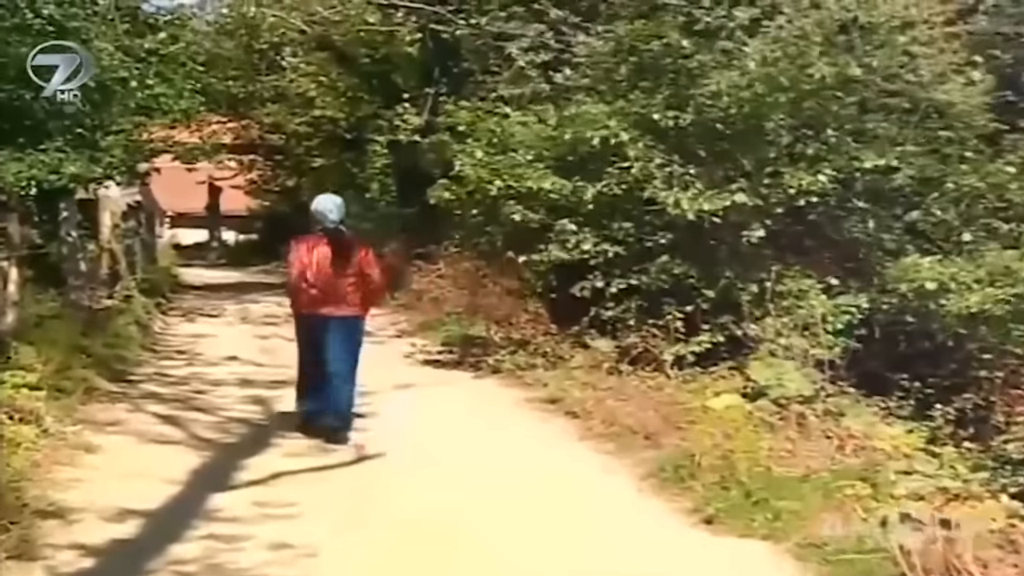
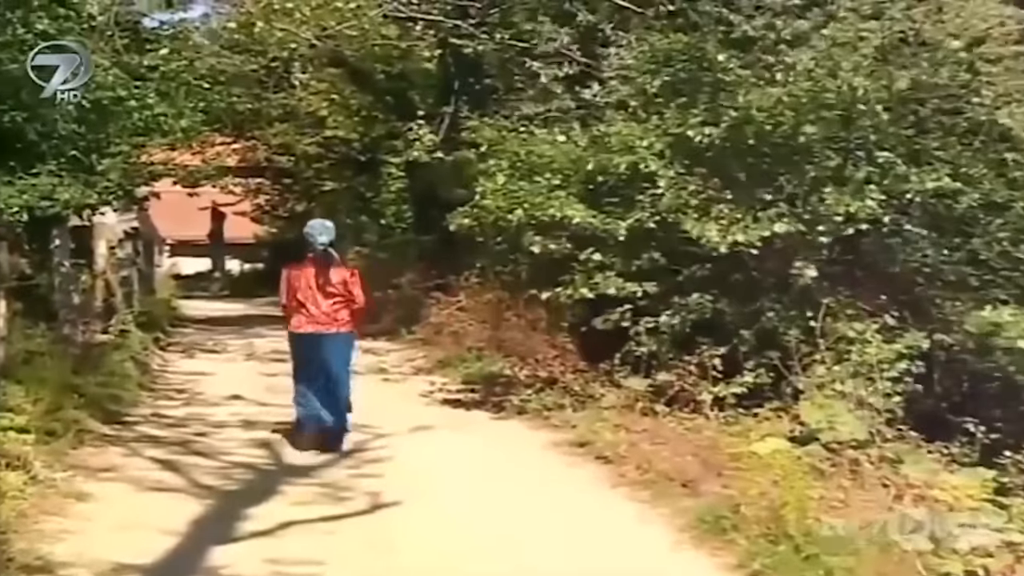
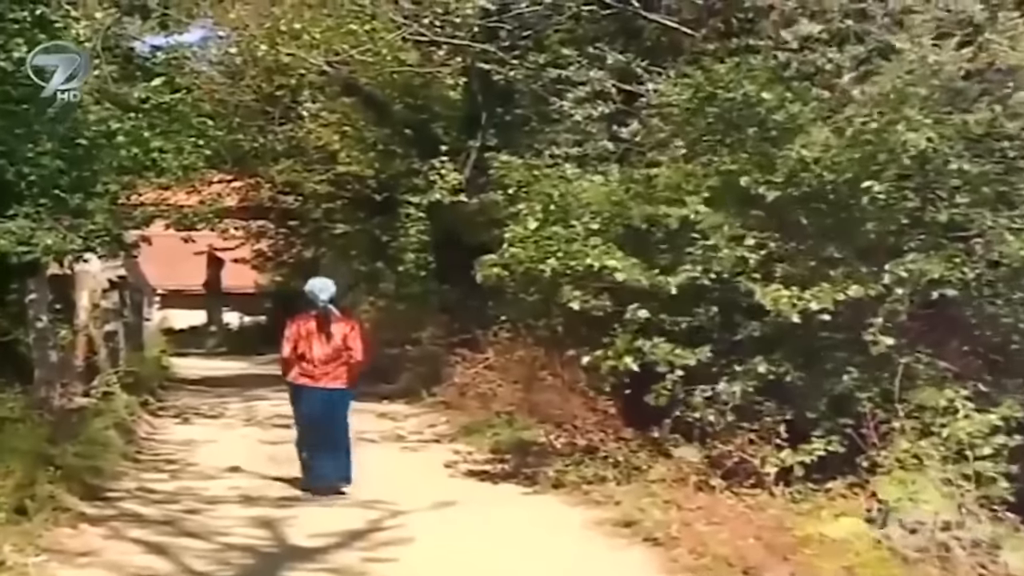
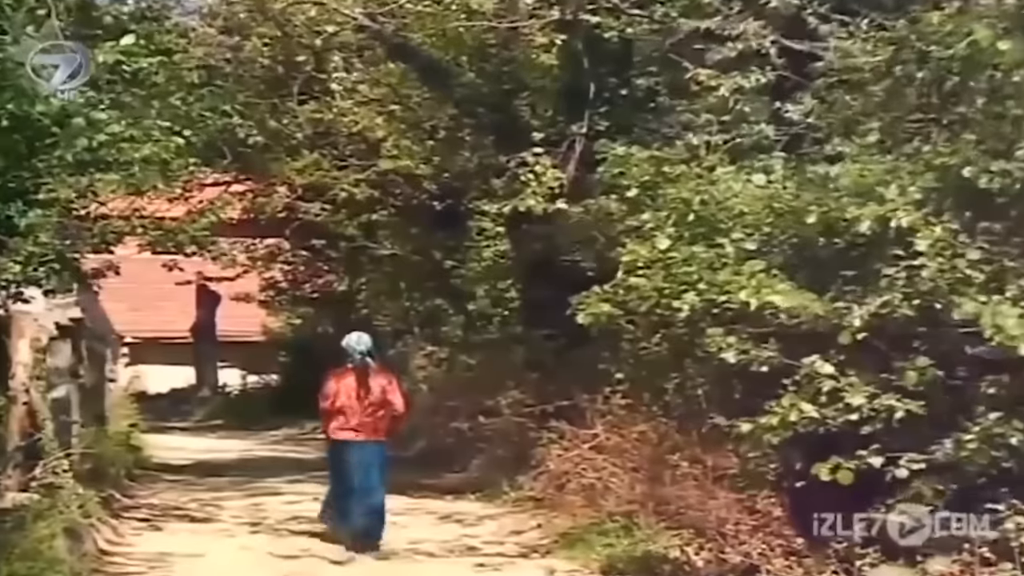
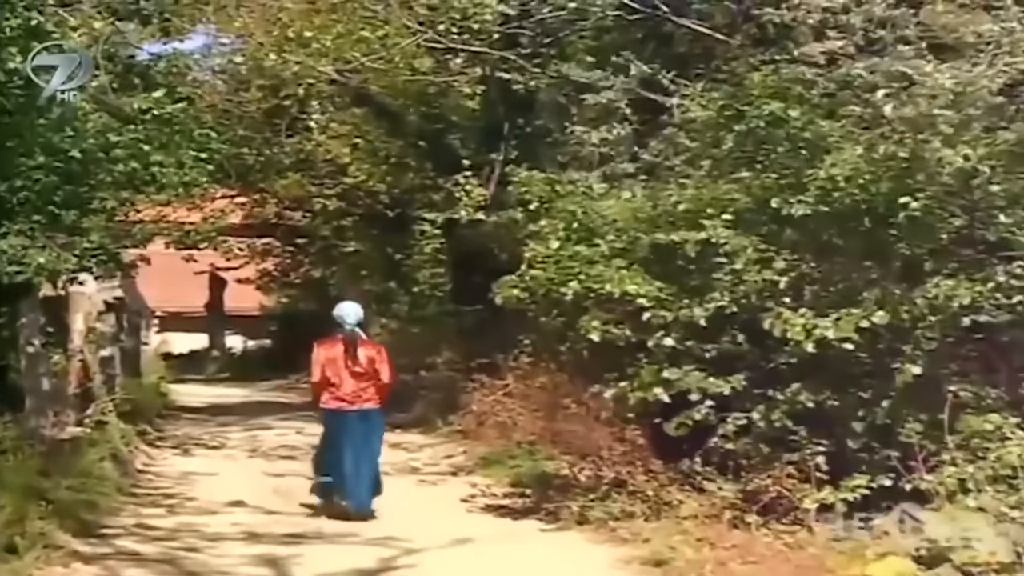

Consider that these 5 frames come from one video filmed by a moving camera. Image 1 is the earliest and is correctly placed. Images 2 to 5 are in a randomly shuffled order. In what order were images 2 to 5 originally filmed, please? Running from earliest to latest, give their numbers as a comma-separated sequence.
2, 3, 5, 4
